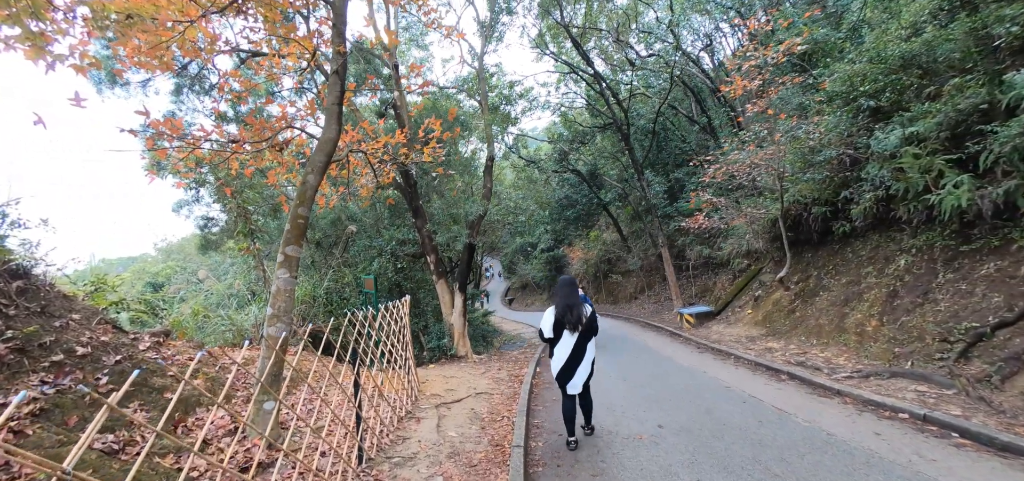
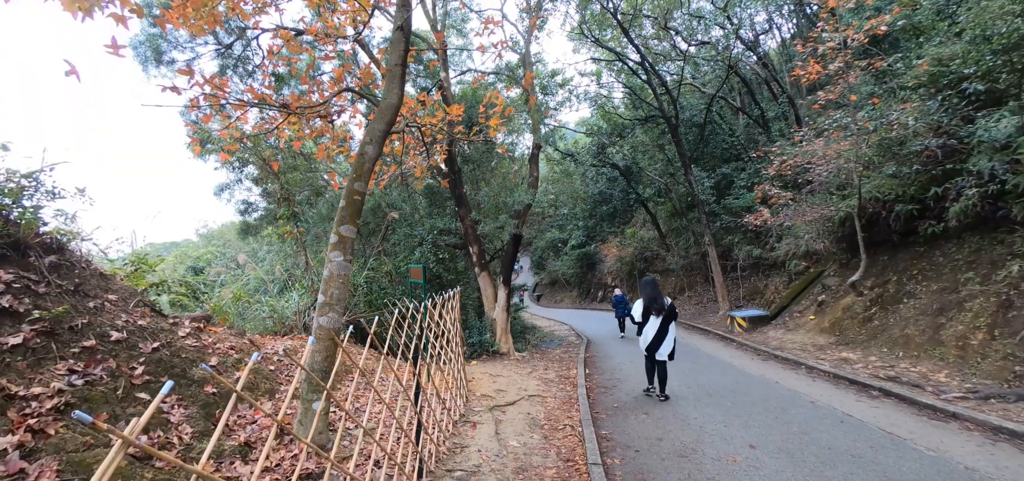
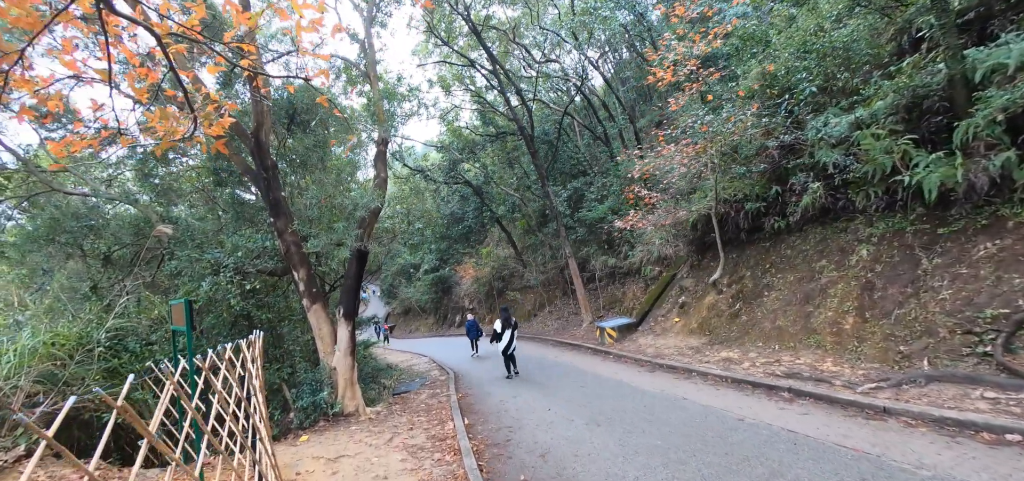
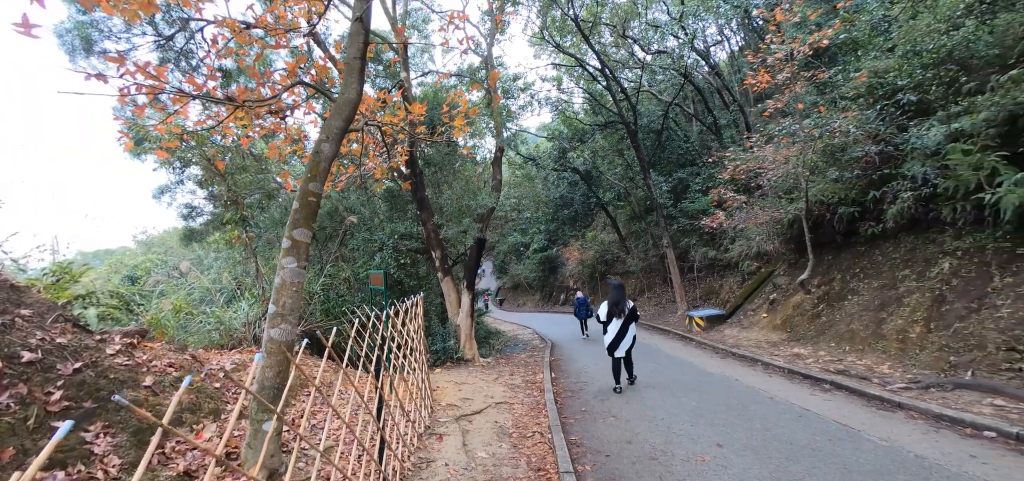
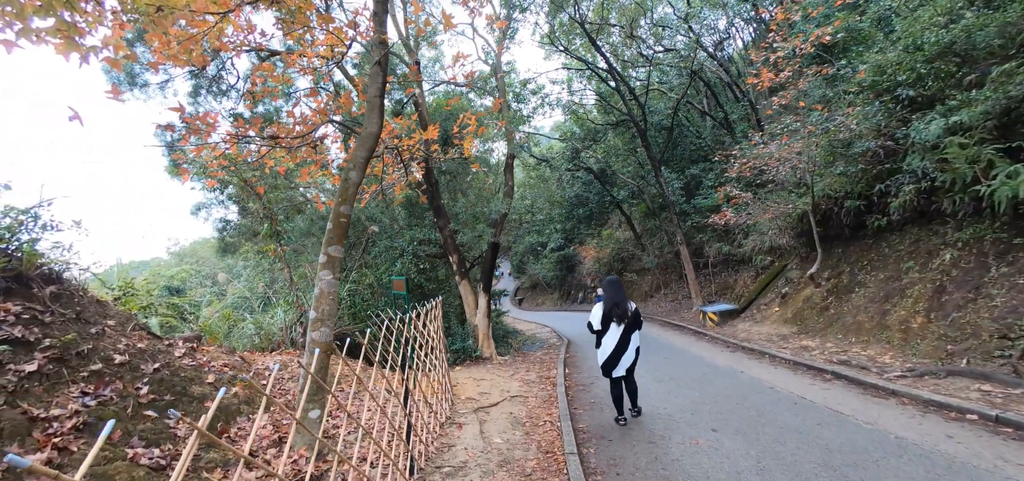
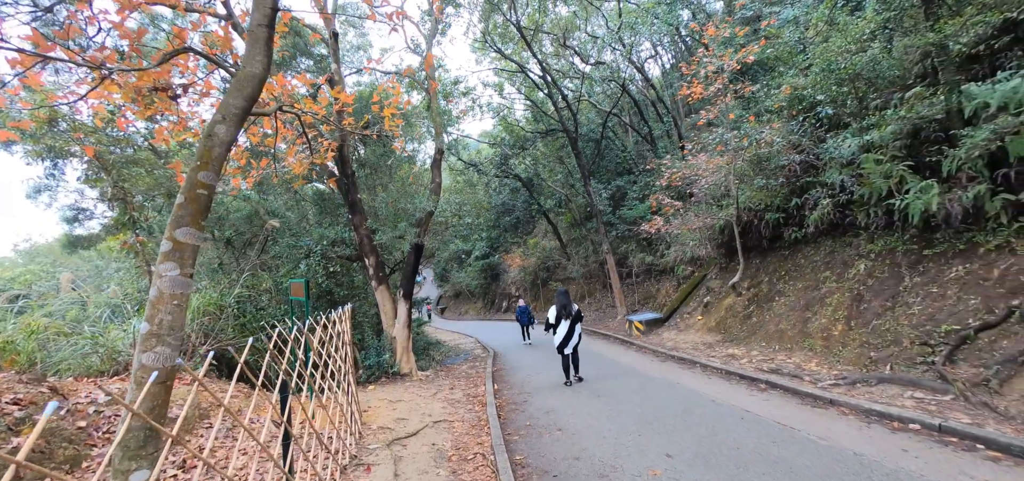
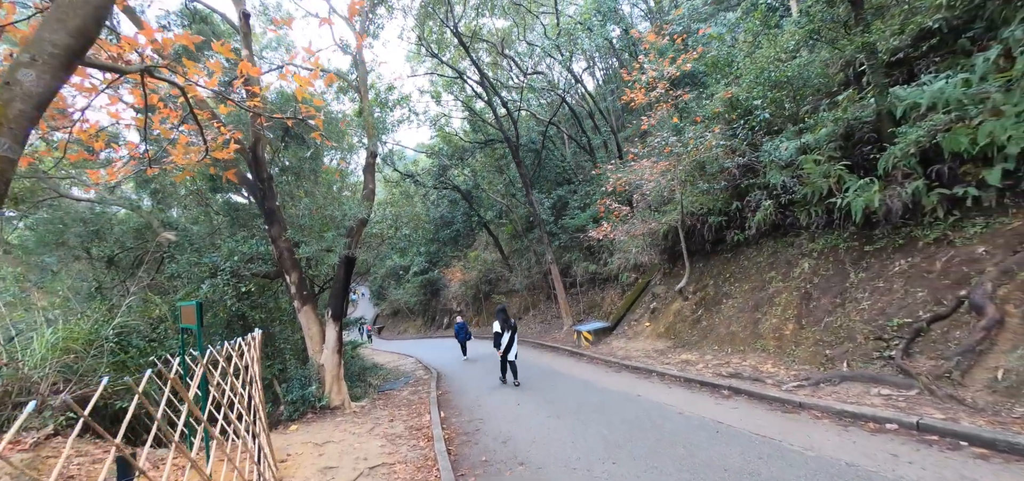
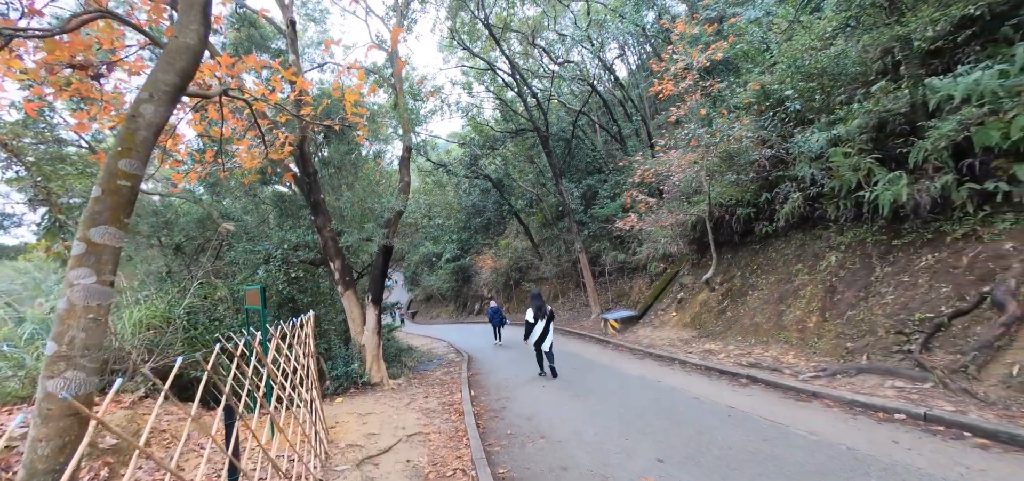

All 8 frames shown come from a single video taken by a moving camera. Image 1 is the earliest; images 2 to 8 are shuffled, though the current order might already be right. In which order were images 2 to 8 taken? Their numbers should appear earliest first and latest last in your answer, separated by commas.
5, 2, 4, 6, 8, 7, 3
